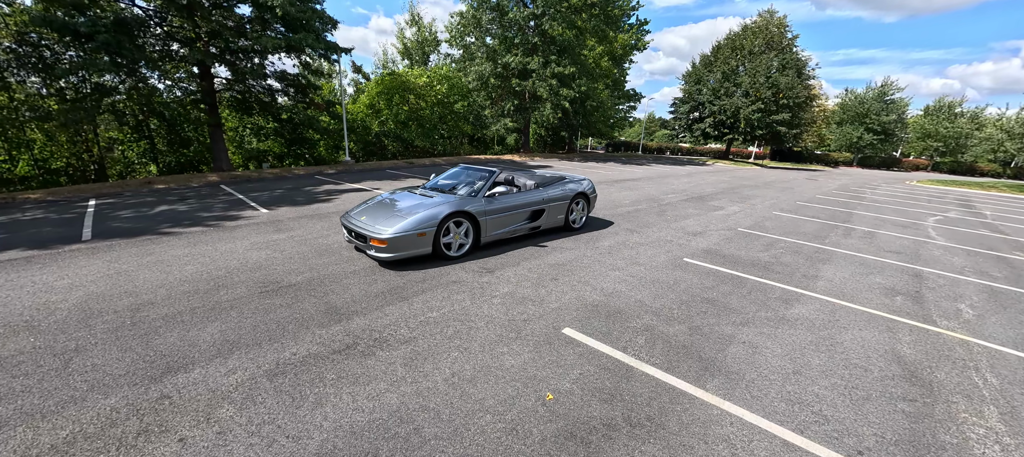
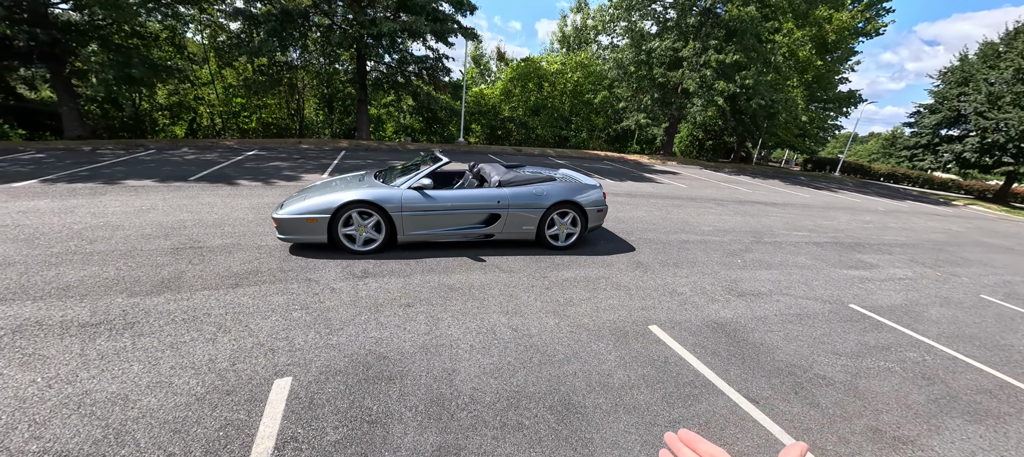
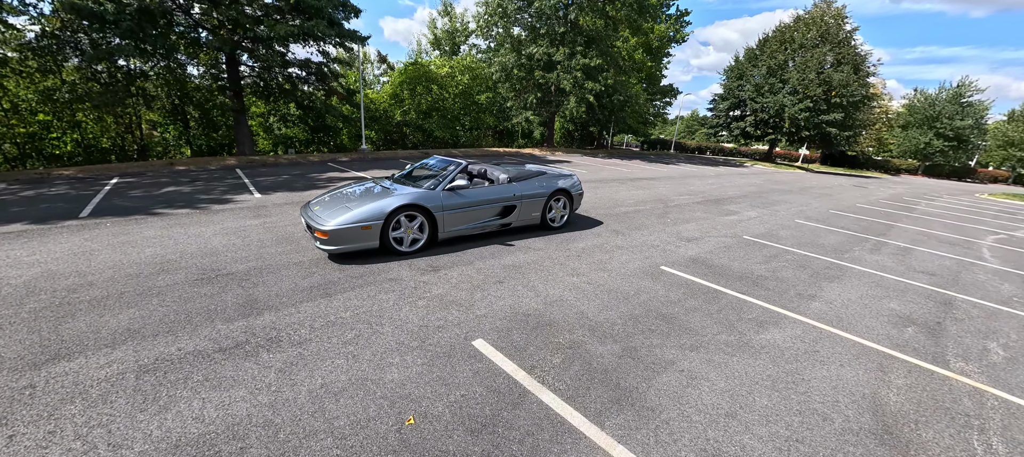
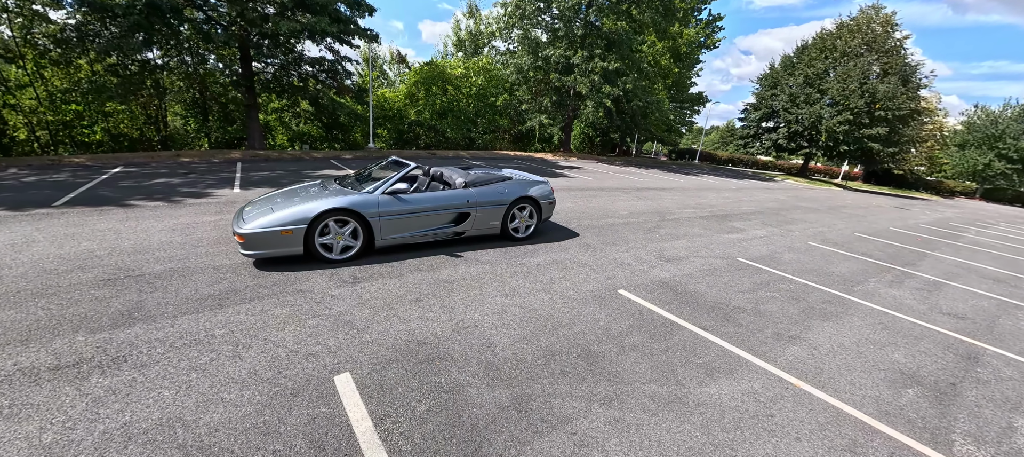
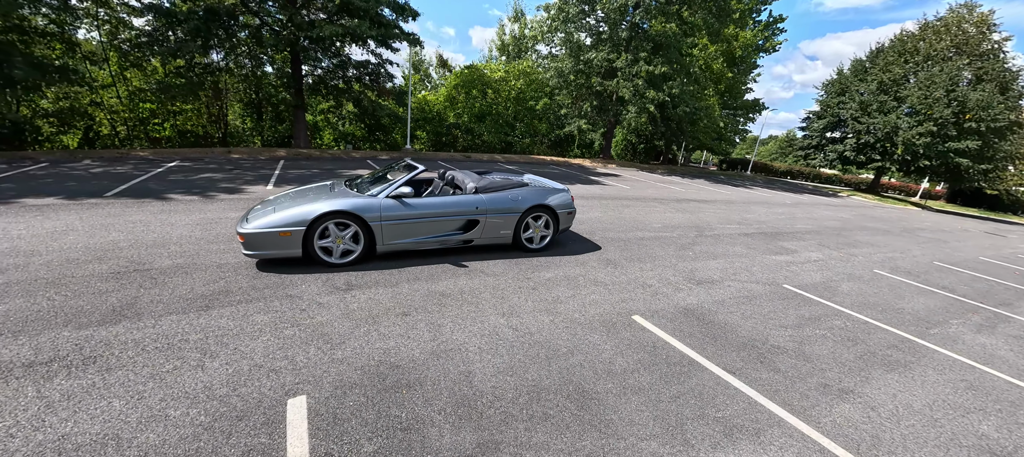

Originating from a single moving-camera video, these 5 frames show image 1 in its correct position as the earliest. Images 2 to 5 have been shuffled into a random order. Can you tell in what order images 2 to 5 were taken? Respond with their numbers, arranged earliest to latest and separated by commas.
3, 4, 5, 2
